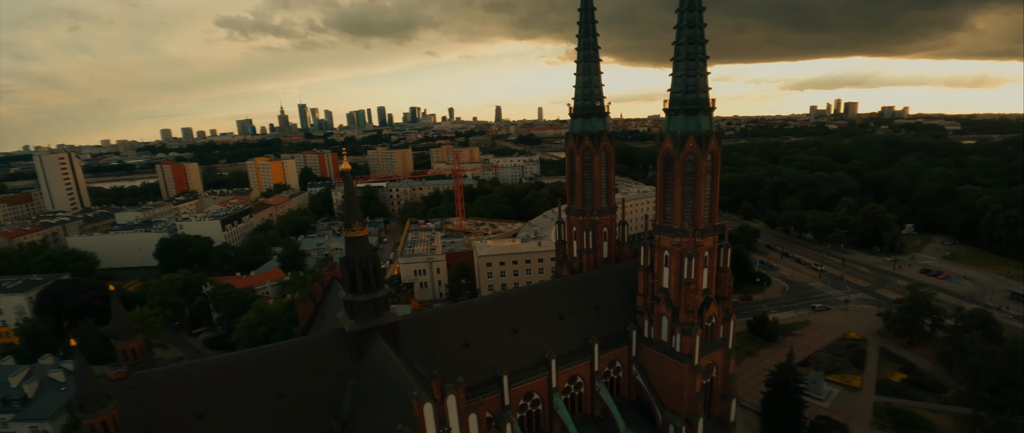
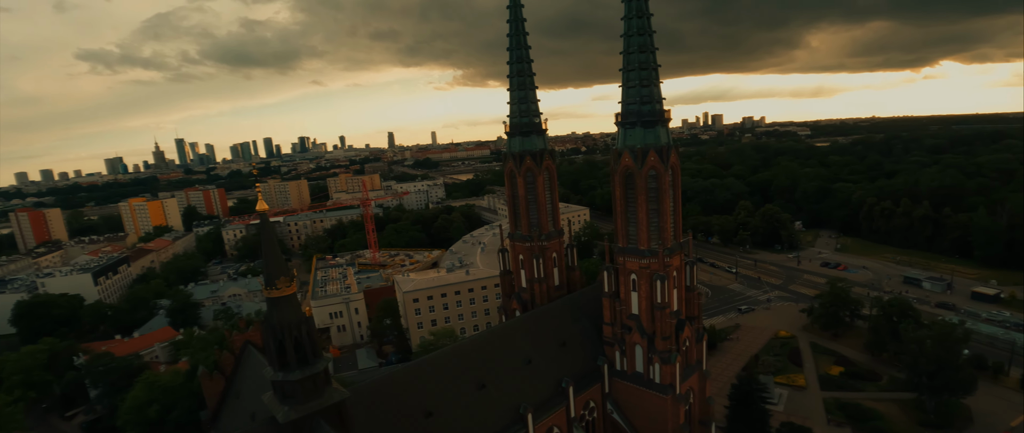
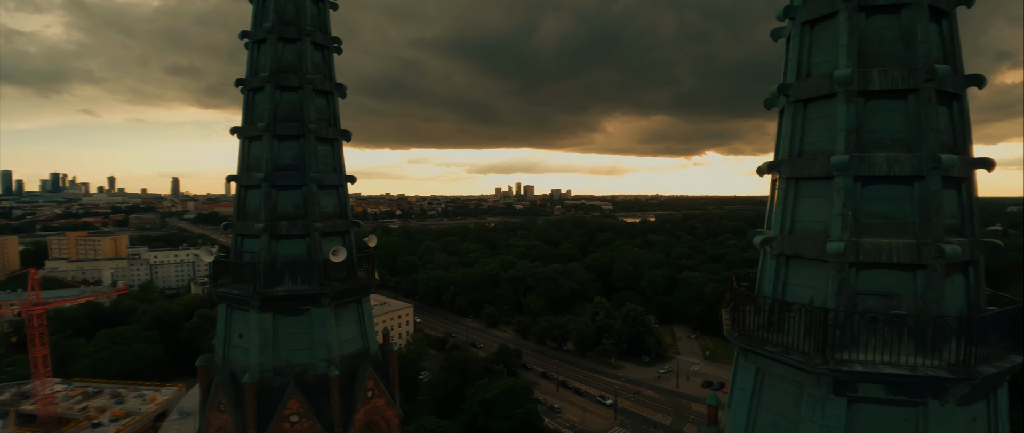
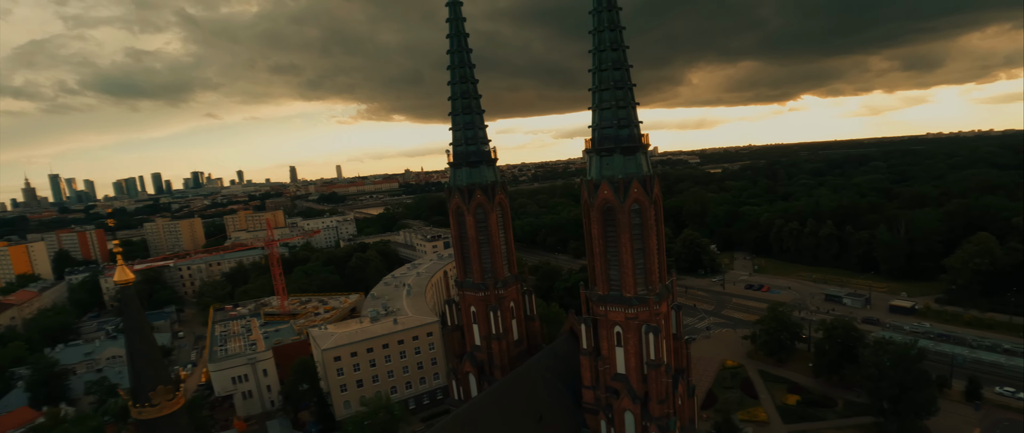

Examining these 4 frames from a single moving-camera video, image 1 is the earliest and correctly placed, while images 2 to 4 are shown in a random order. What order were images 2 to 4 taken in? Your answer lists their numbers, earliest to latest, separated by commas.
2, 4, 3
